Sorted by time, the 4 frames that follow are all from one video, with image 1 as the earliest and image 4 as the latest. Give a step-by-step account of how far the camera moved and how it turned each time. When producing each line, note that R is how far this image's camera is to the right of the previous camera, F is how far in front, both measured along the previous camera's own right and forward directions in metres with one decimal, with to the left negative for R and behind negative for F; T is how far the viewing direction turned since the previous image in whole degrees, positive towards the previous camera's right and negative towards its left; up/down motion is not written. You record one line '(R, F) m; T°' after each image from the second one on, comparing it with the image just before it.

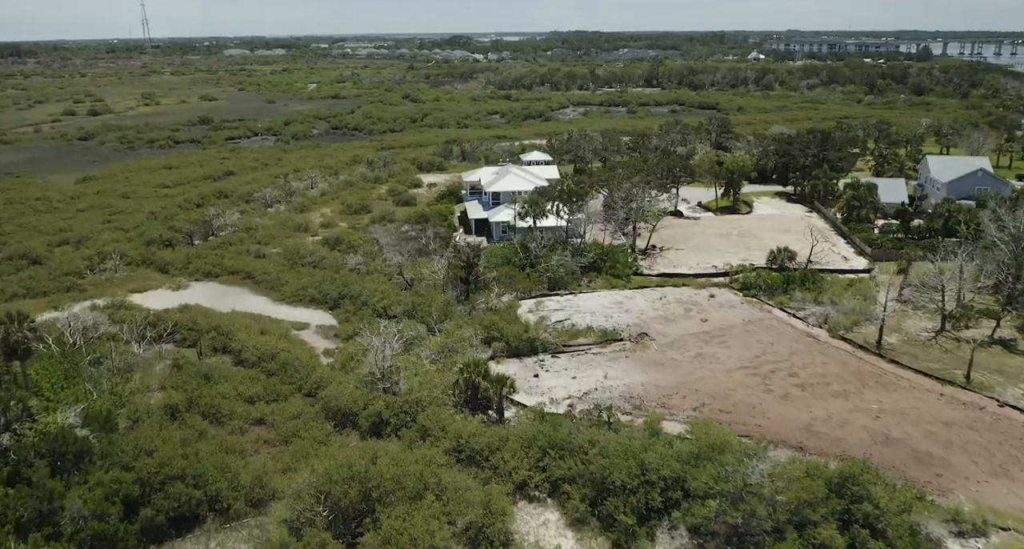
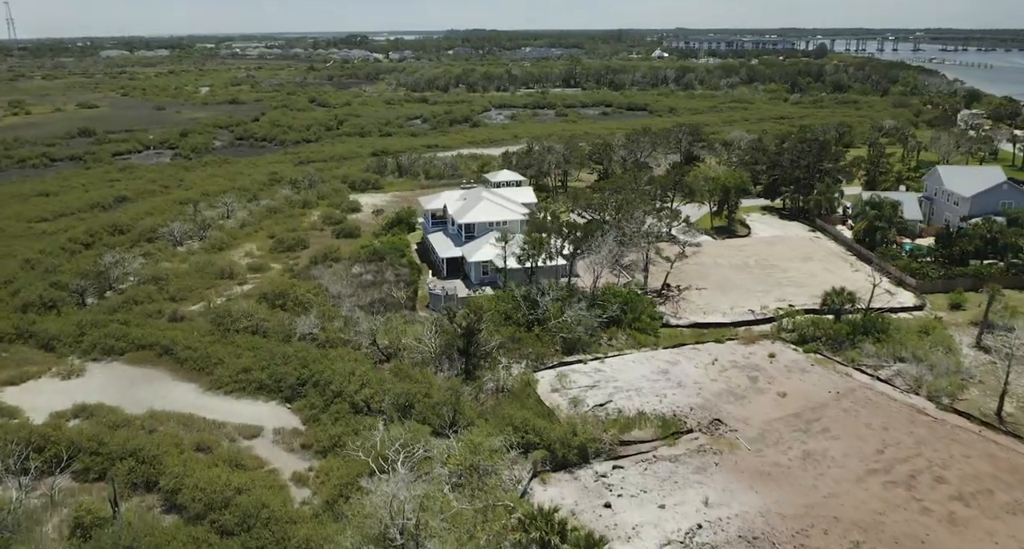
(-3.2, +6.6) m; +7°
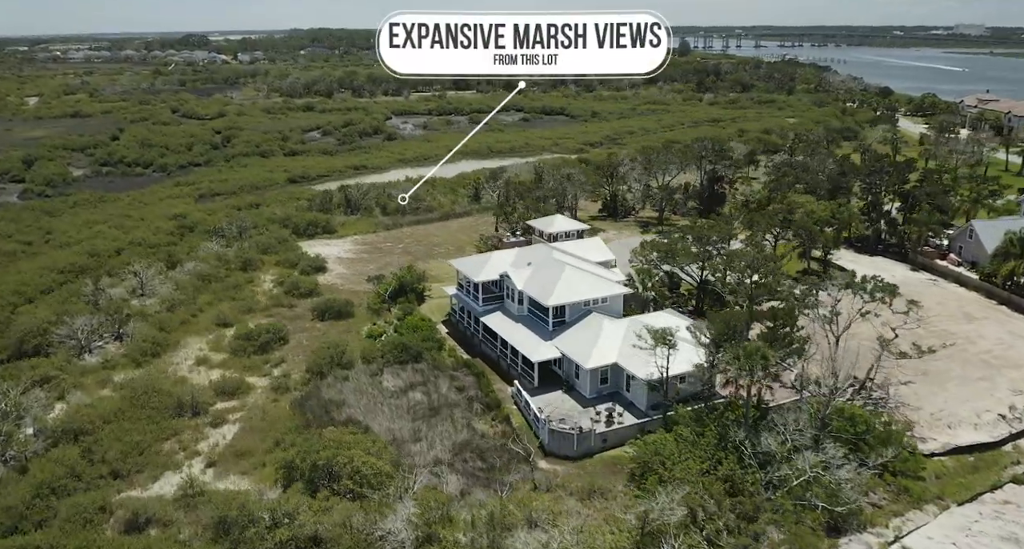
(-7.4, +10.4) m; +11°
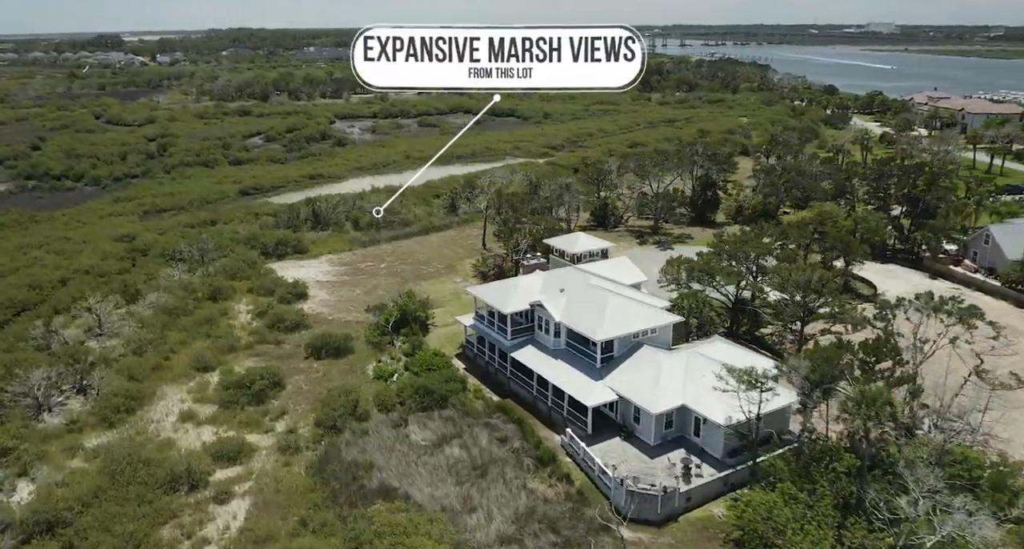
(-2.9, +2.7) m; +5°
